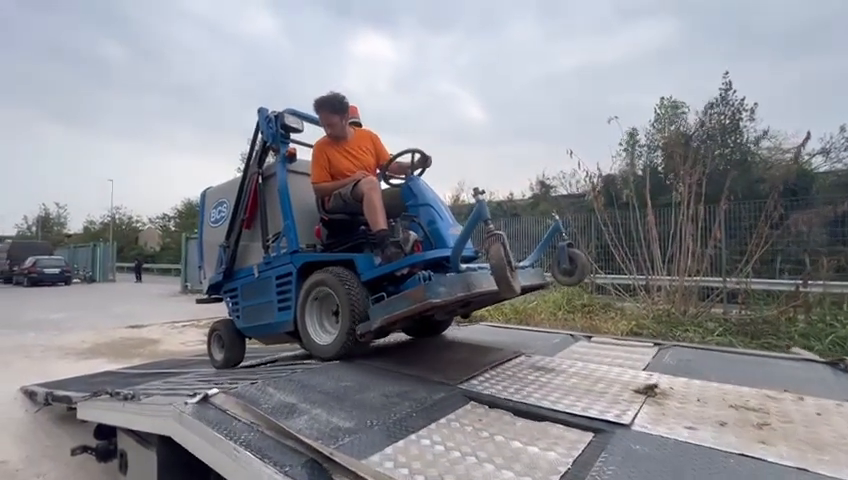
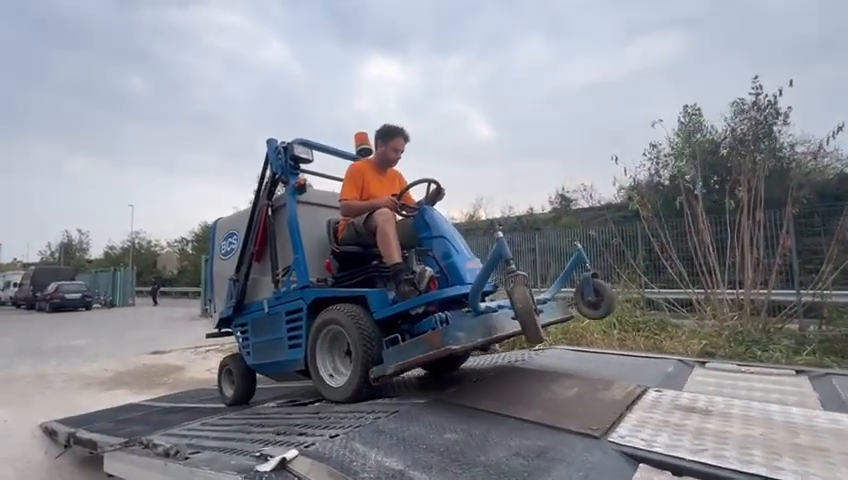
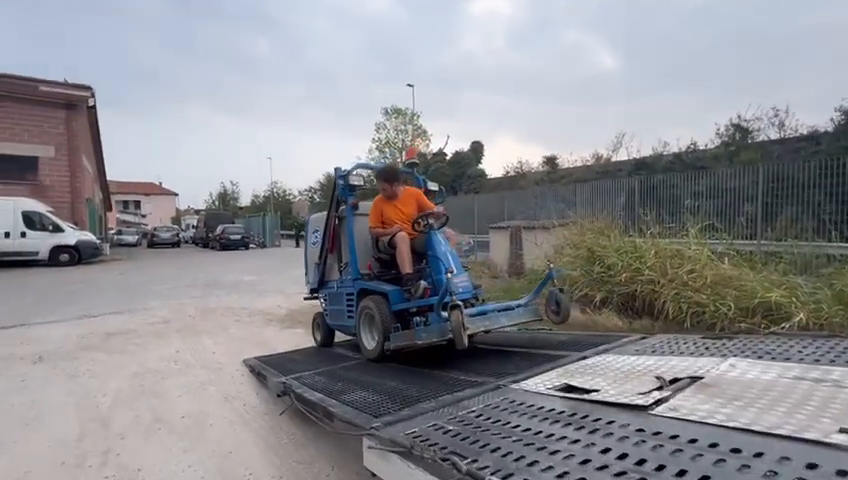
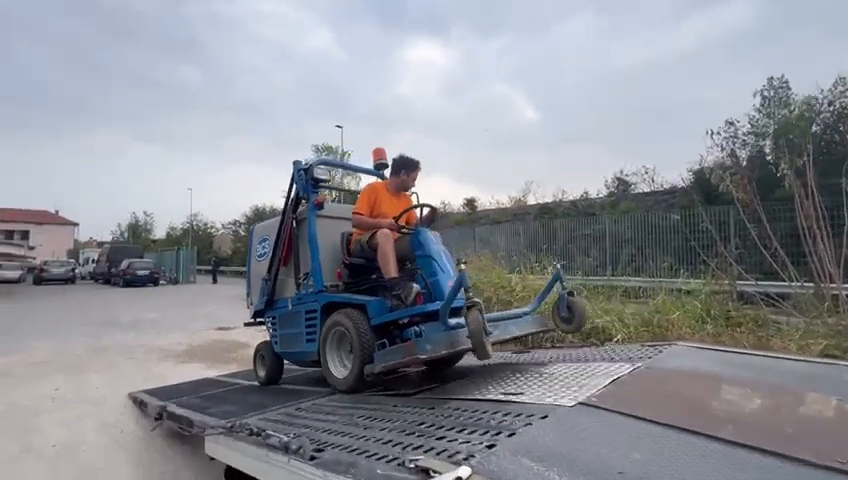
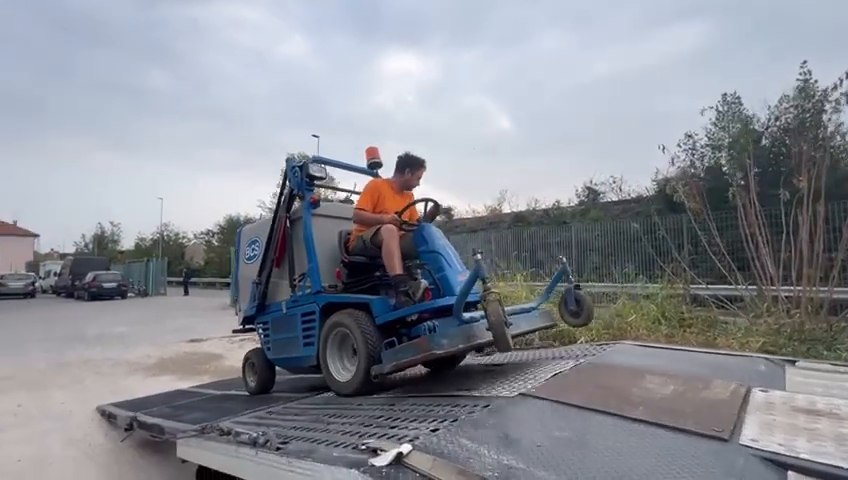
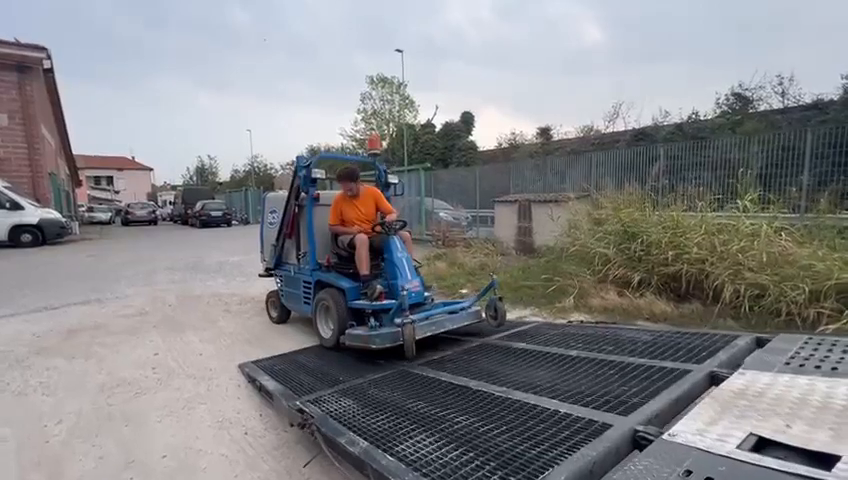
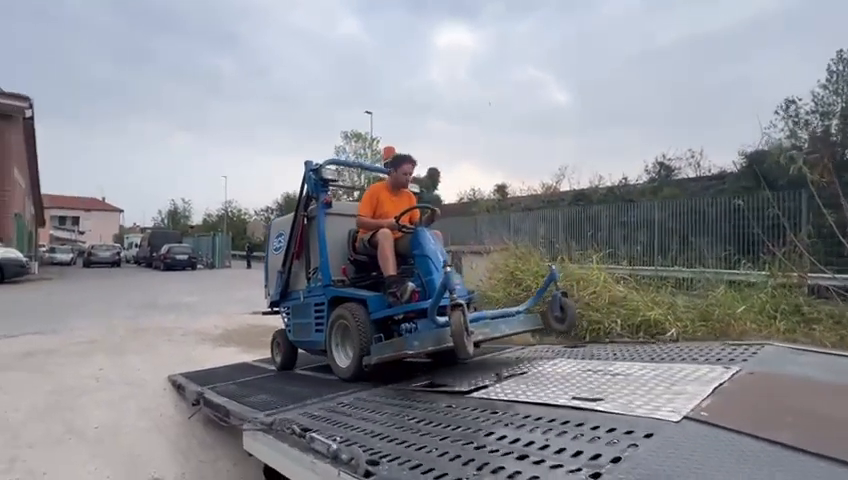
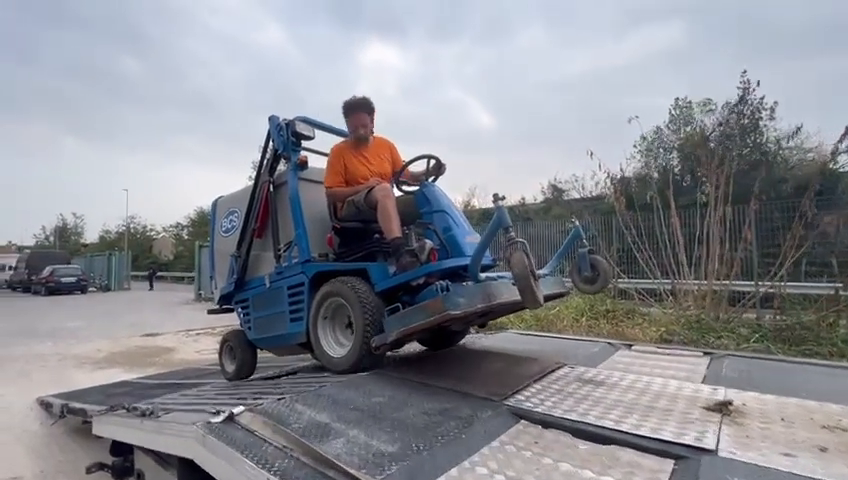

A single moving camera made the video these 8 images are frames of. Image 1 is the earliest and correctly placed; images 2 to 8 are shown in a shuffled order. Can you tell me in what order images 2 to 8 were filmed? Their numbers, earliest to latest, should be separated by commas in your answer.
8, 2, 5, 4, 7, 3, 6
